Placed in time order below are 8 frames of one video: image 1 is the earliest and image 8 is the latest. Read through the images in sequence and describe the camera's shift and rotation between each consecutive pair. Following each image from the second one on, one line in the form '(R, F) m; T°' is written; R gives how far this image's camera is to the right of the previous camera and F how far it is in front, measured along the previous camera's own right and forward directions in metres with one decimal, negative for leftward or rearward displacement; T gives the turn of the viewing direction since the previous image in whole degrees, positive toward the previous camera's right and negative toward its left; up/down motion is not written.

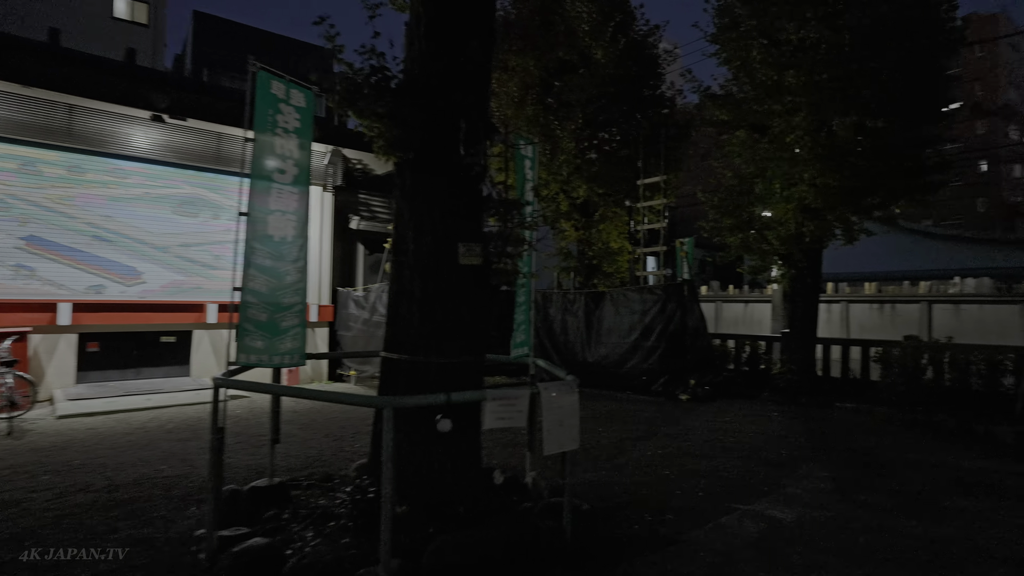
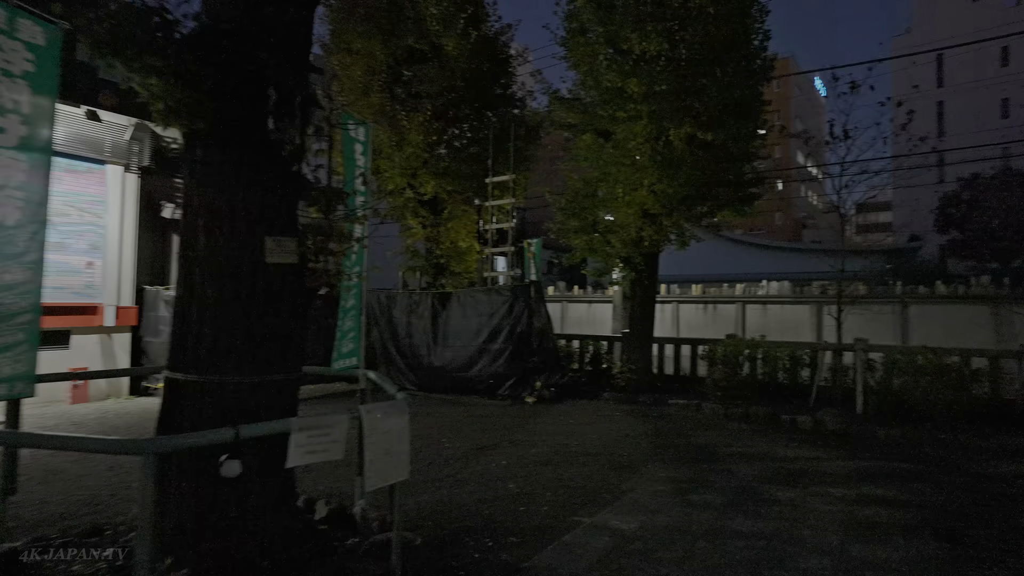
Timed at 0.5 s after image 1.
(+0.2, +0.5) m; +15°
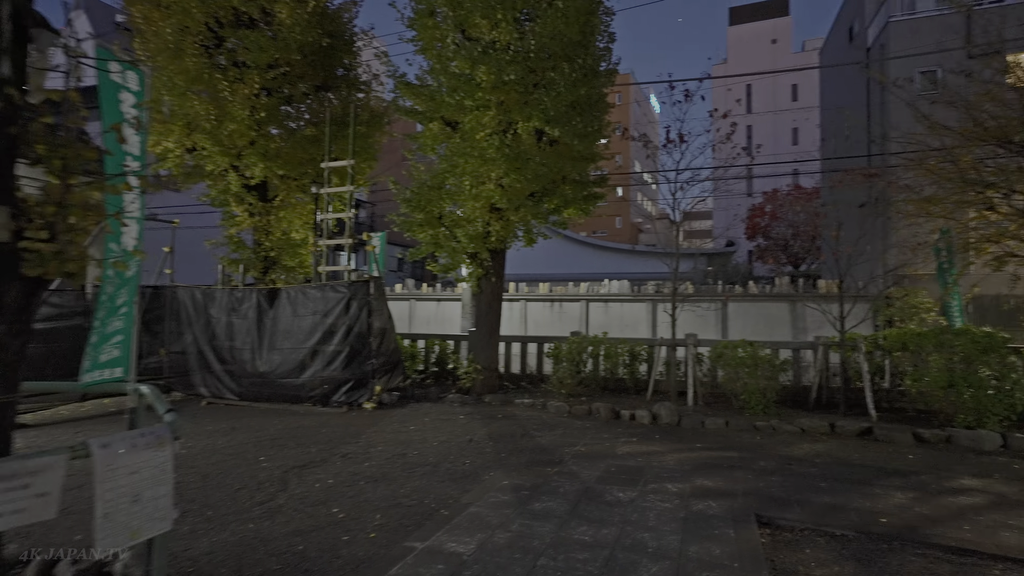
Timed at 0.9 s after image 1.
(+0.2, +0.5) m; +15°
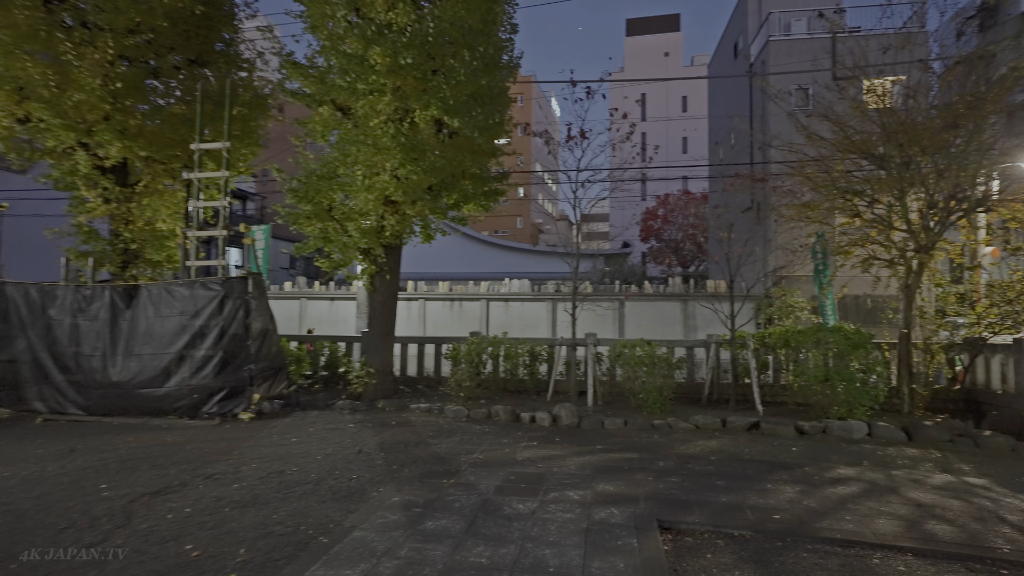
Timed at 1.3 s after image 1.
(+0.1, +0.4) m; +10°
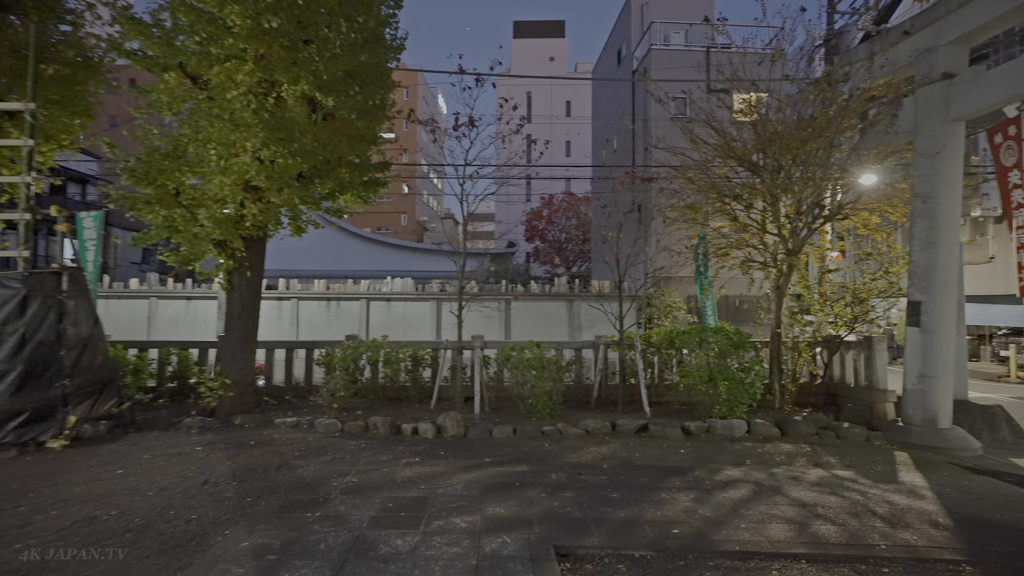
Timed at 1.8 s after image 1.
(0.0, +0.6) m; +12°
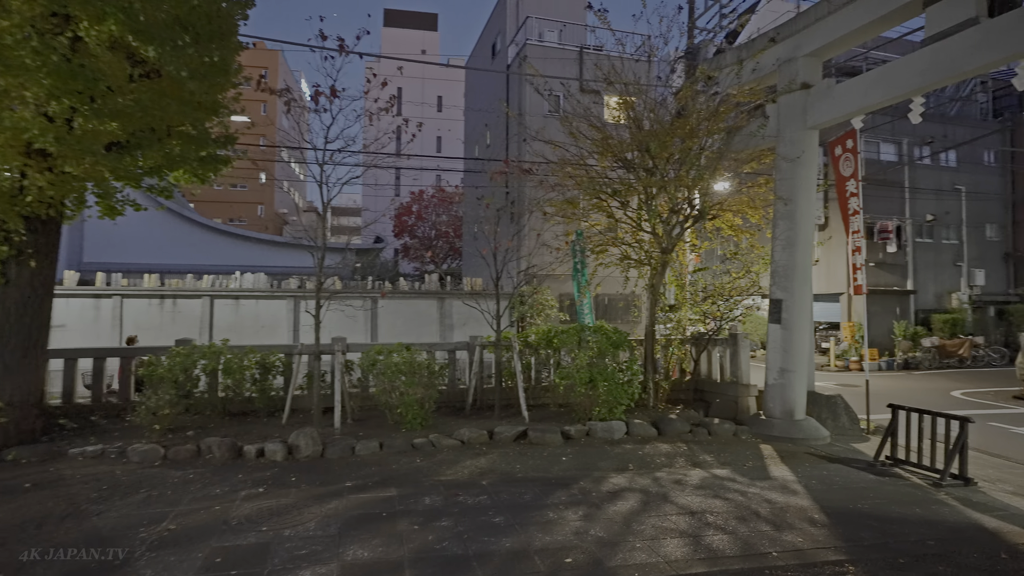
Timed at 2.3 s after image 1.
(0.0, +0.7) m; +13°
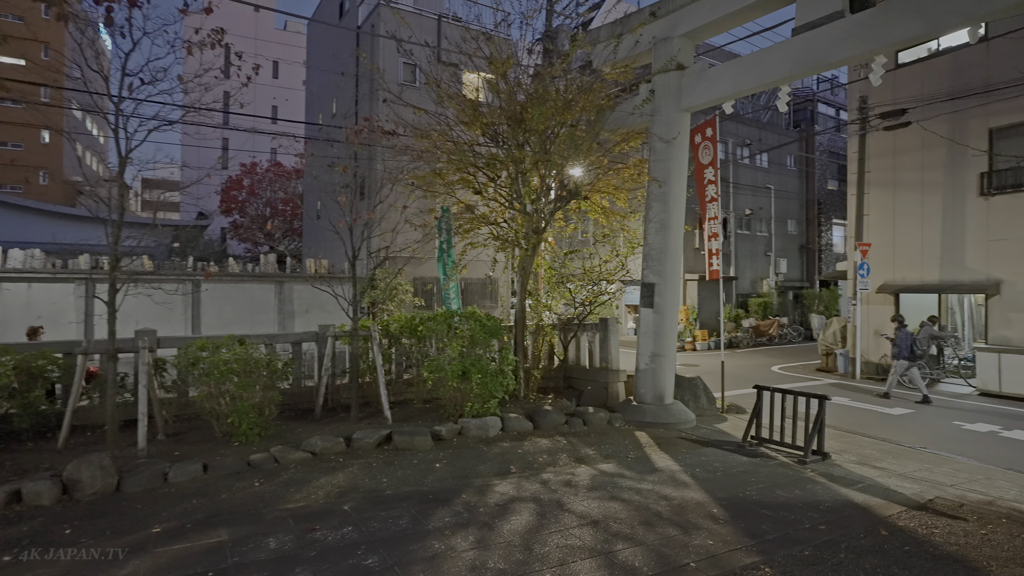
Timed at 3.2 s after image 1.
(-0.2, +1.0) m; +15°
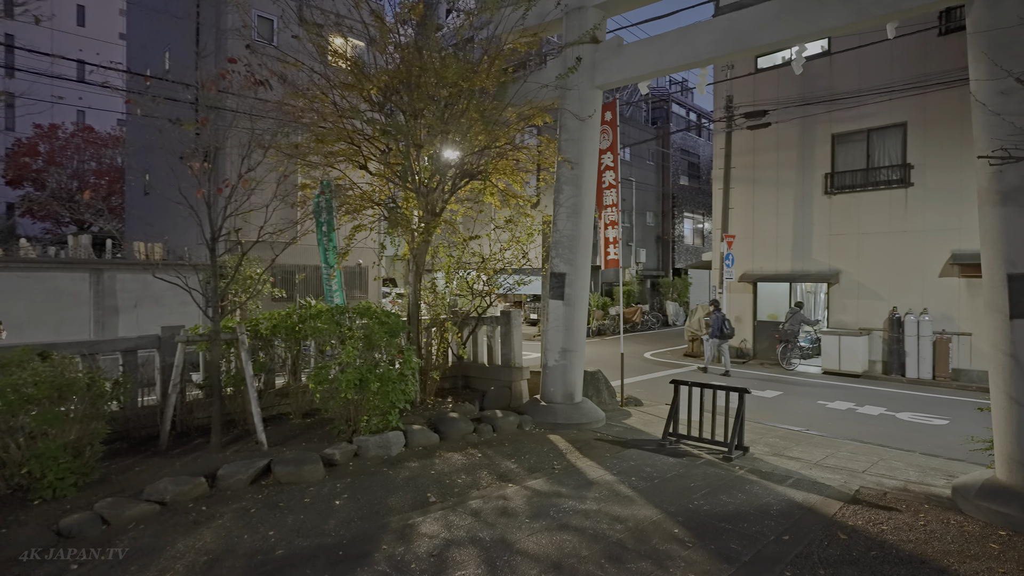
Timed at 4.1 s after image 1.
(-0.5, +1.0) m; +14°
